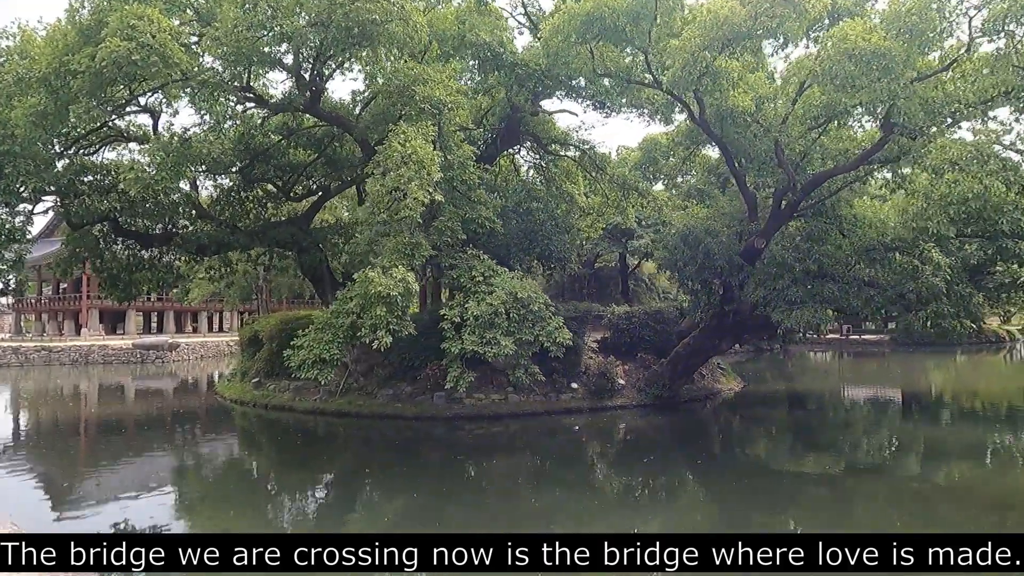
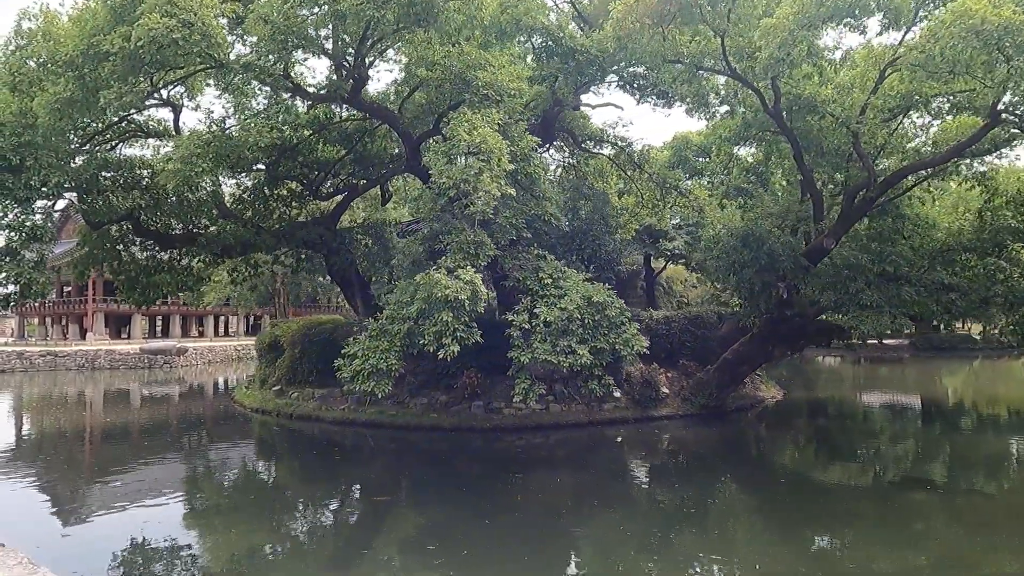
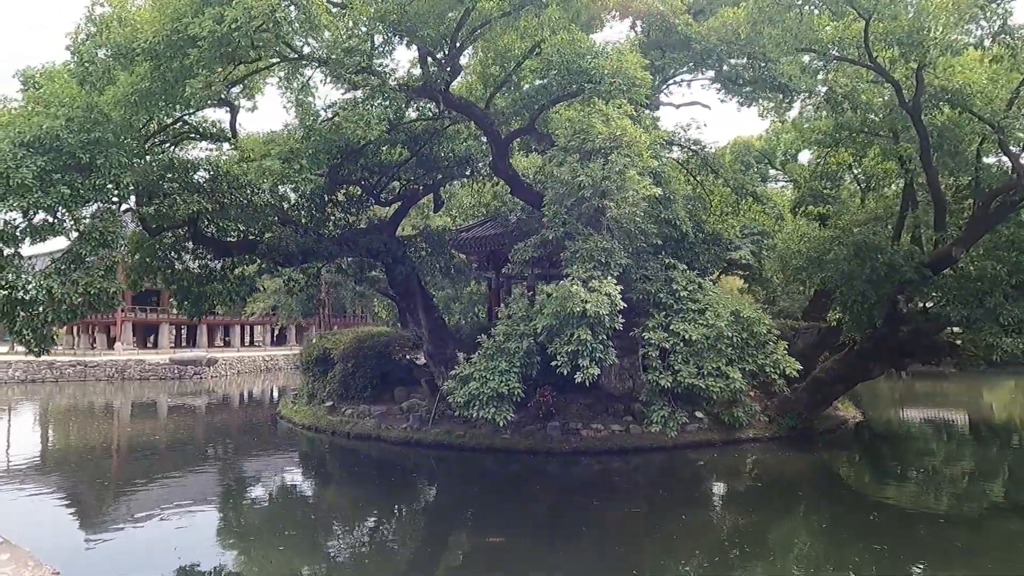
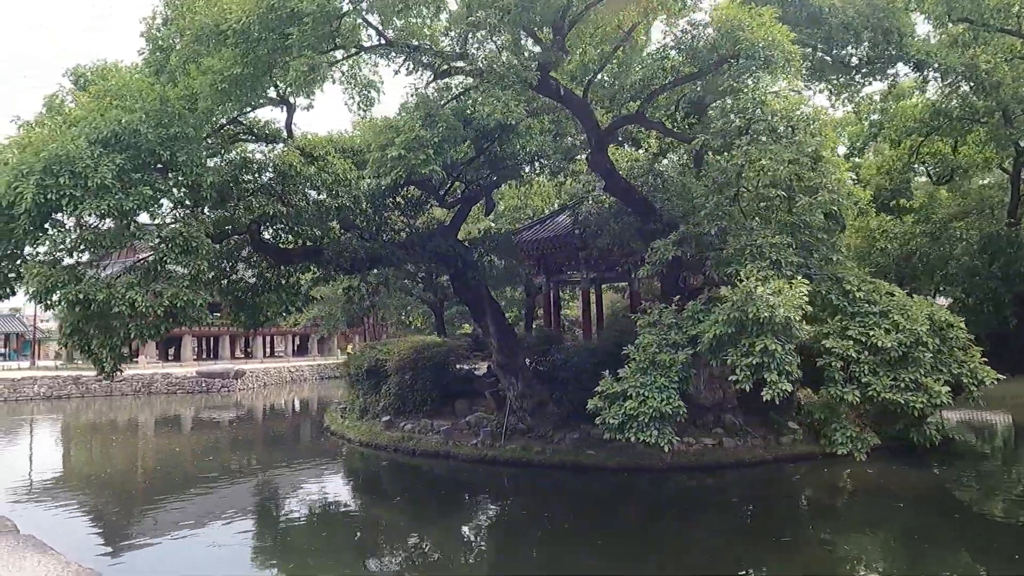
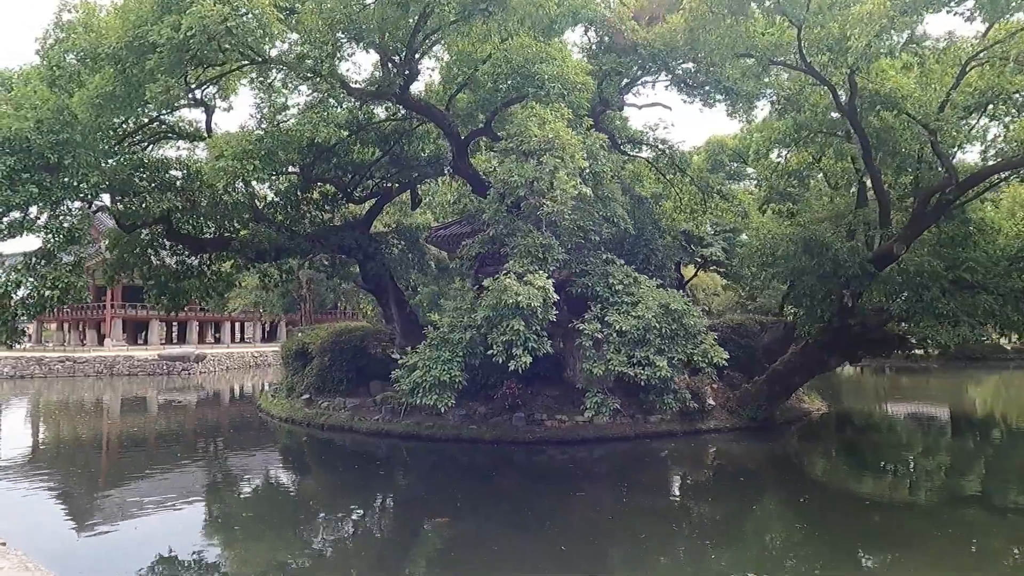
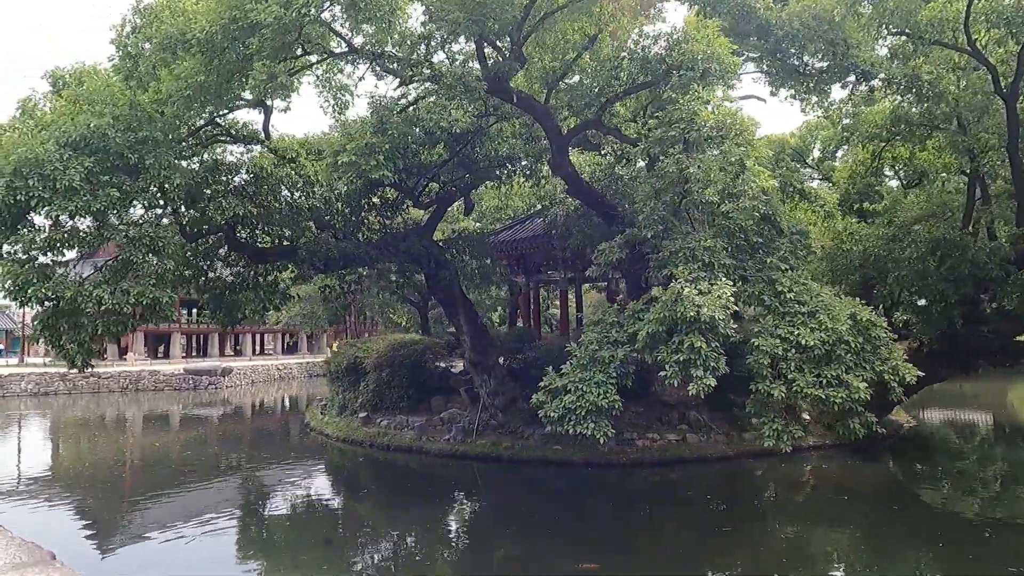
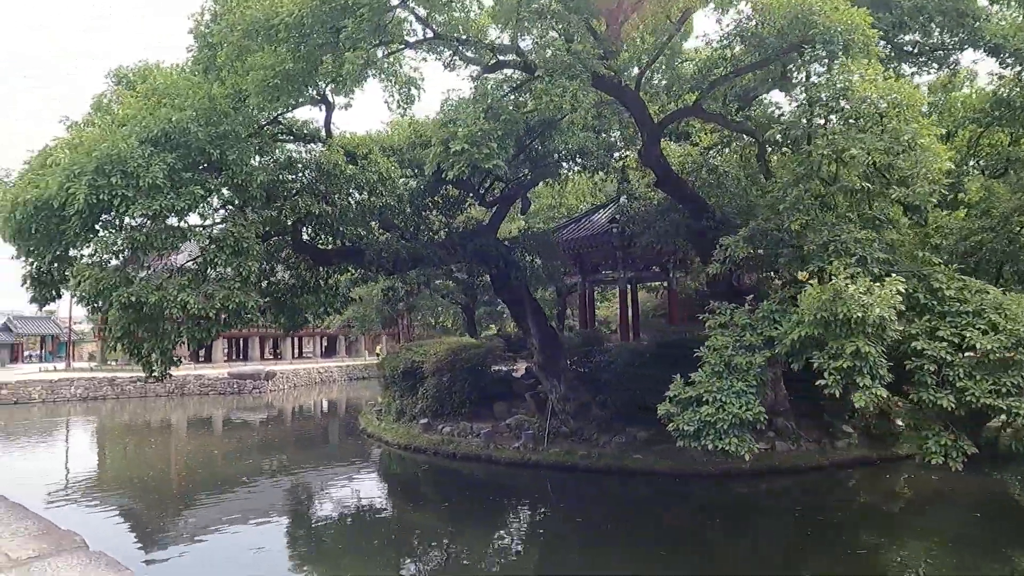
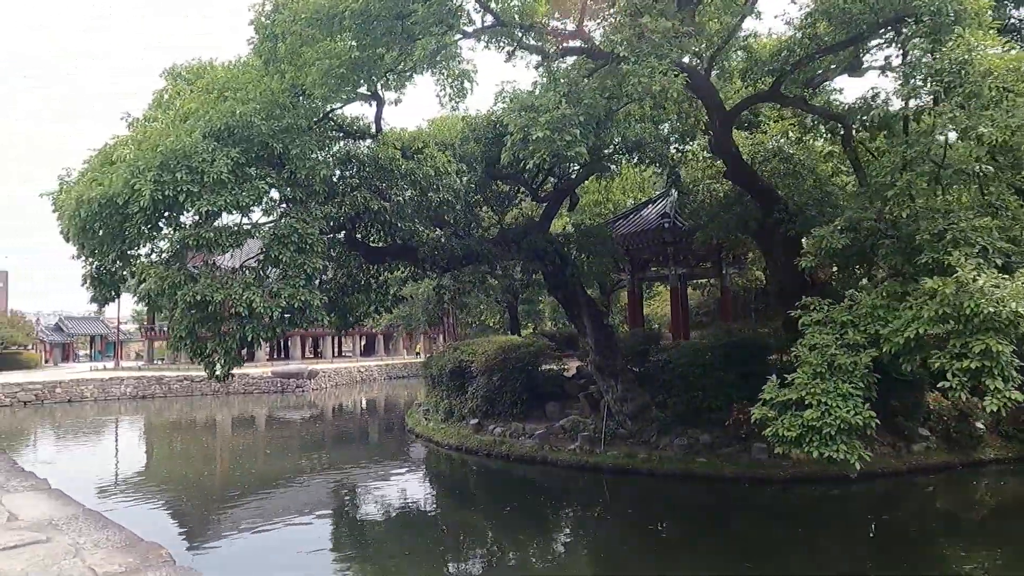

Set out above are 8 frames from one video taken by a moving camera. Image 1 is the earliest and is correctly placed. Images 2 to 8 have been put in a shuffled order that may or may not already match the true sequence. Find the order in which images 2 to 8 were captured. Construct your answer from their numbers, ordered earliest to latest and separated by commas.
2, 5, 3, 6, 4, 7, 8
